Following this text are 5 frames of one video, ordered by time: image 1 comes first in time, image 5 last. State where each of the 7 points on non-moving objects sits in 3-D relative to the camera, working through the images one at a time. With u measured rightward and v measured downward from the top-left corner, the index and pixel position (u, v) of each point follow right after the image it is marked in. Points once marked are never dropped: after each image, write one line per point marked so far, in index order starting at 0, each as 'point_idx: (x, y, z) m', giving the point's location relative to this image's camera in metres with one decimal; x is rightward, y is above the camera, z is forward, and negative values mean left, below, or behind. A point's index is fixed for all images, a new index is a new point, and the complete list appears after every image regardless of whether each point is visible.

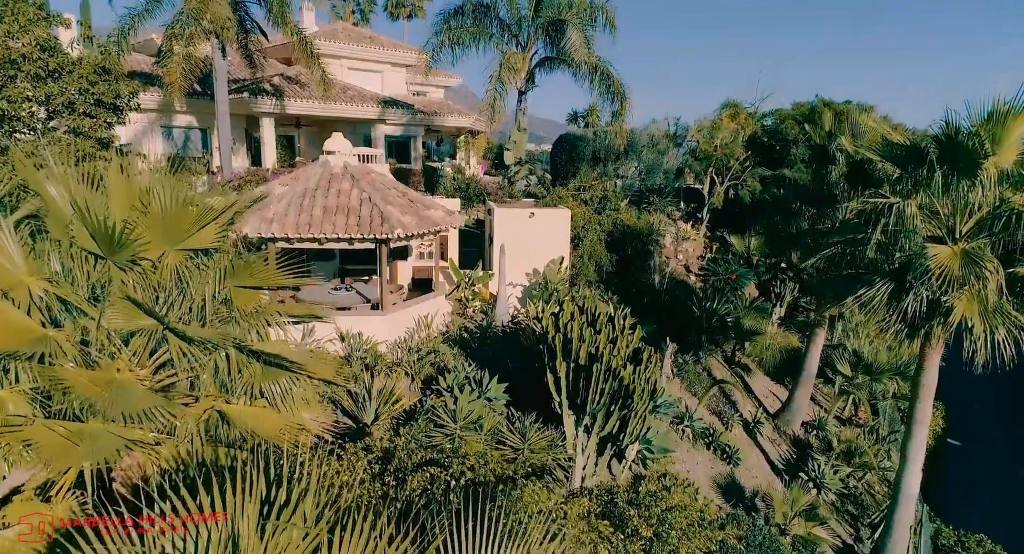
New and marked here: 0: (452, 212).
0: (-1.5, +1.6, +14.0) m
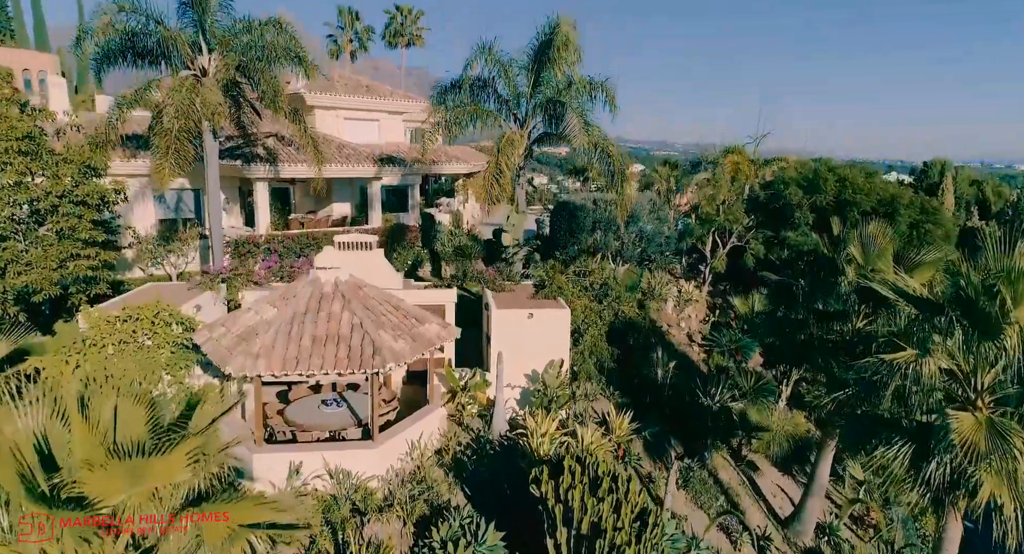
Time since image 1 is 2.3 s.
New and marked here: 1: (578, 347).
0: (-1.5, -1.1, +13.5) m
1: (+1.9, -1.9, +16.1) m
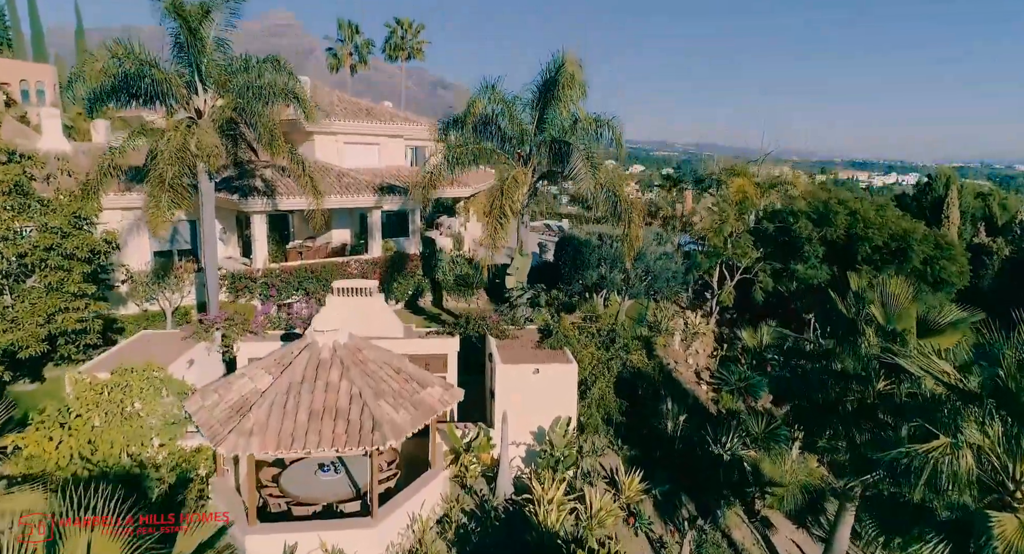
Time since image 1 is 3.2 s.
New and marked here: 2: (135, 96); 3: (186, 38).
0: (-1.4, -2.4, +12.9) m
1: (+2.0, -3.3, +15.6) m
2: (-10.9, +5.2, +16.8) m
3: (-9.3, +6.8, +16.6) m
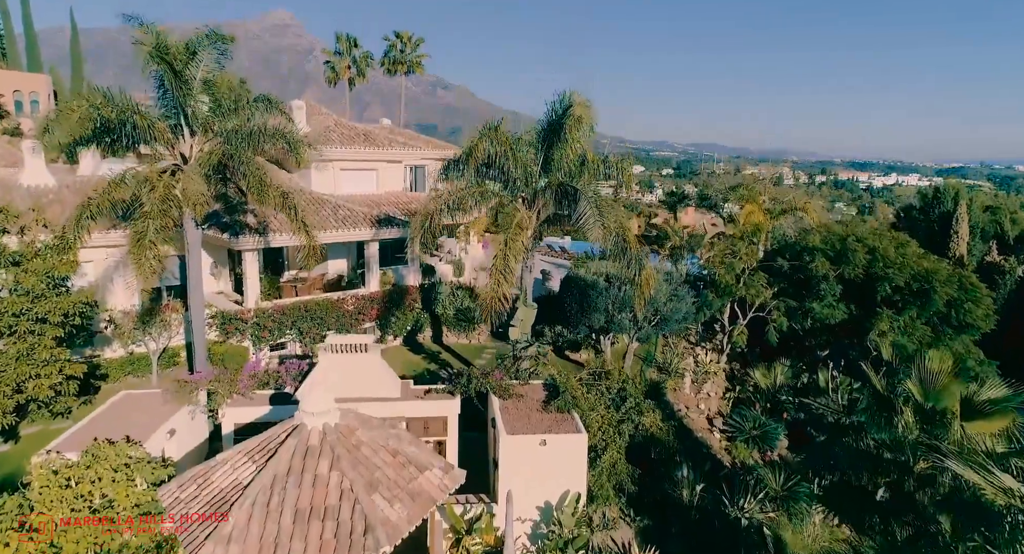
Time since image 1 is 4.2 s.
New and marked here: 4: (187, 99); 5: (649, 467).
0: (-1.3, -3.9, +11.9) m
1: (+2.1, -4.8, +14.6) m
2: (-10.8, +3.7, +15.8) m
3: (-9.2, +5.3, +15.7) m
4: (-9.0, +4.9, +16.0) m
5: (+3.9, -5.1, +16.1) m
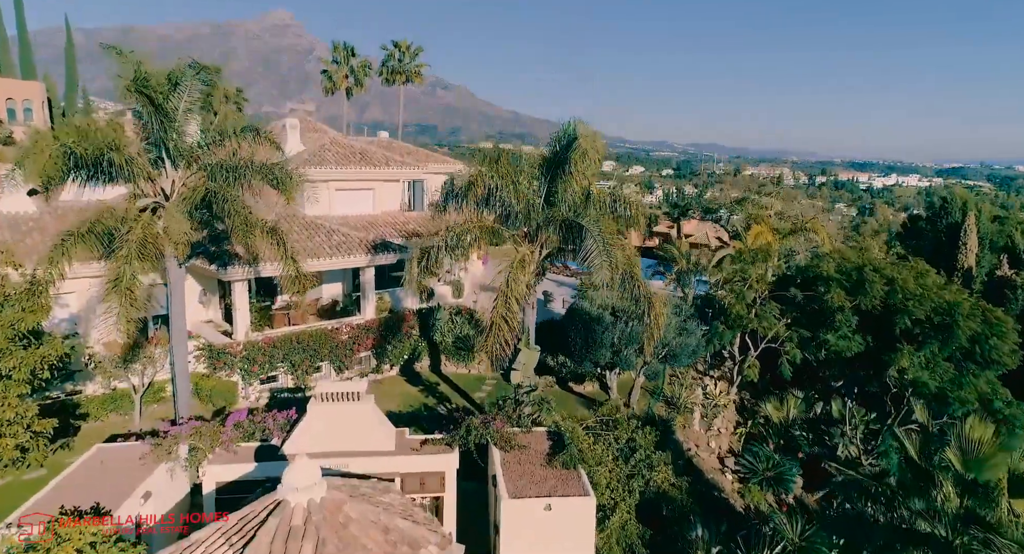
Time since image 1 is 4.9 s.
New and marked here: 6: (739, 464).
0: (-1.3, -5.0, +10.9) m
1: (+2.2, -5.9, +13.6) m
2: (-10.8, +2.6, +14.8) m
3: (-9.2, +4.2, +14.7) m
4: (-8.9, +3.8, +15.0) m
5: (+3.9, -6.3, +15.1) m
6: (+7.6, -6.3, +19.3) m
